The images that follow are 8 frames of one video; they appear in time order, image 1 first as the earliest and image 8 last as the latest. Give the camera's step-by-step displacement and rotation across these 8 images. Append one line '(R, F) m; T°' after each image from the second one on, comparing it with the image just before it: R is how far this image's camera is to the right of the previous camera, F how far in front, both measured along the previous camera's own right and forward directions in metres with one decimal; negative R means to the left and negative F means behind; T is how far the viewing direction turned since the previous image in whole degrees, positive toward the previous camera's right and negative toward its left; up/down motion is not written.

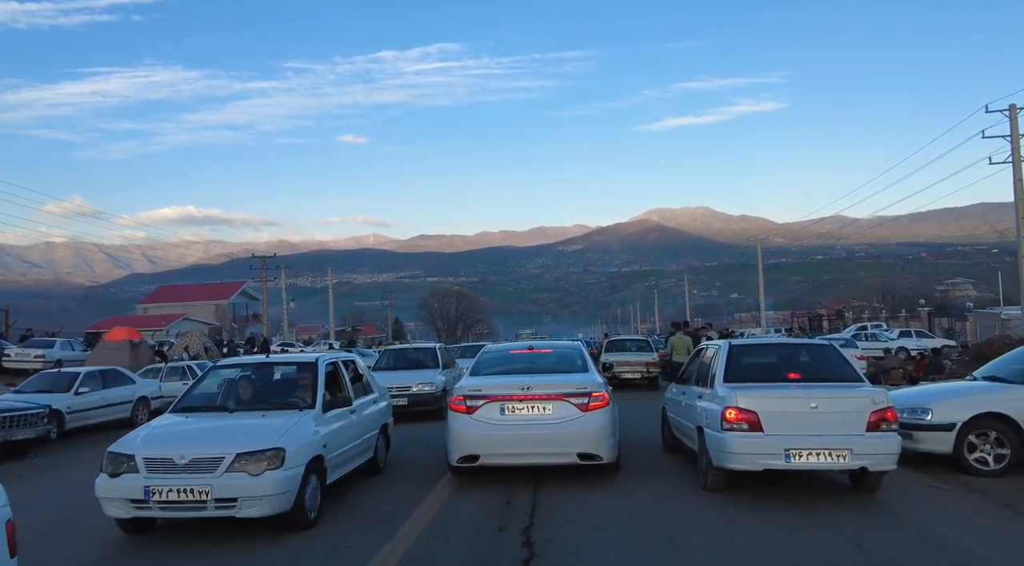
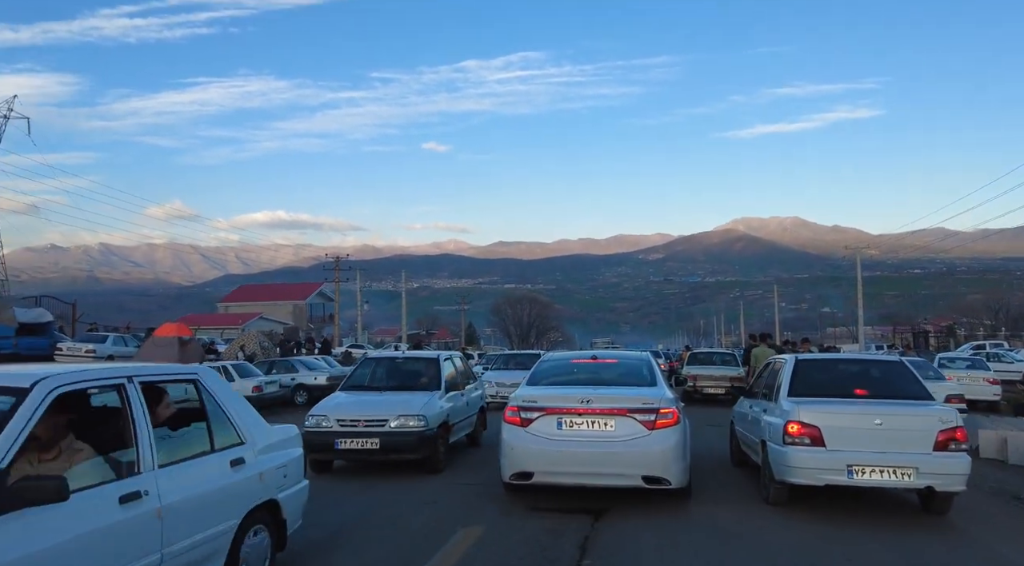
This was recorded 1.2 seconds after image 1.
(+0.2, +1.2) m; -6°
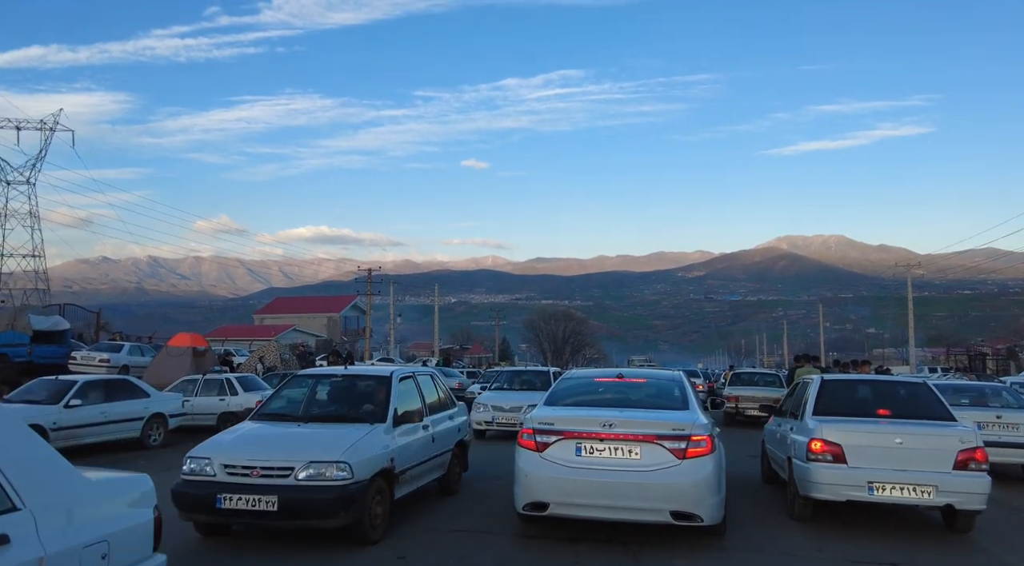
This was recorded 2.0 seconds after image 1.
(+0.2, +0.7) m; -3°
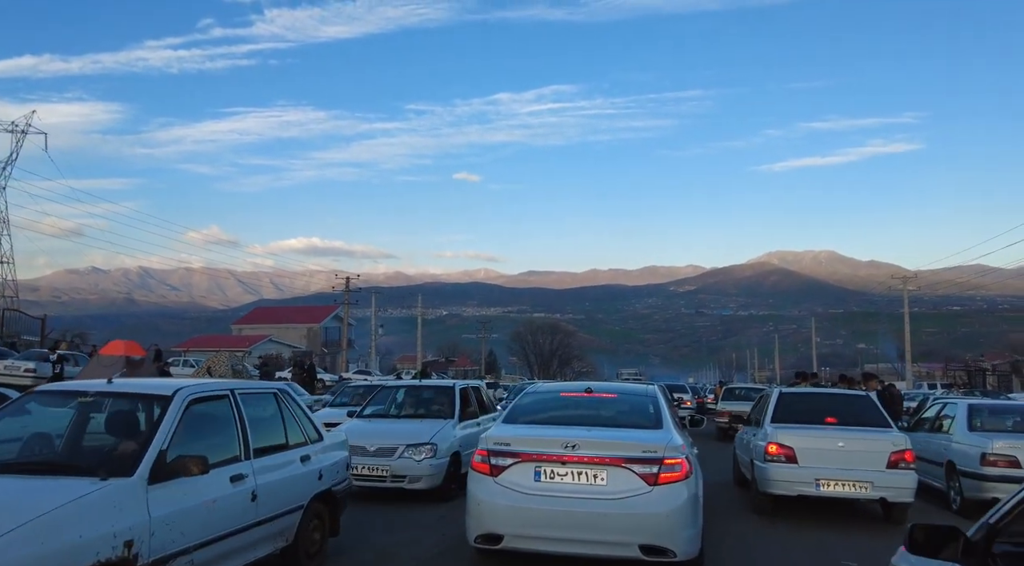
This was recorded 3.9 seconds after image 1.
(+0.4, +1.1) m; +1°
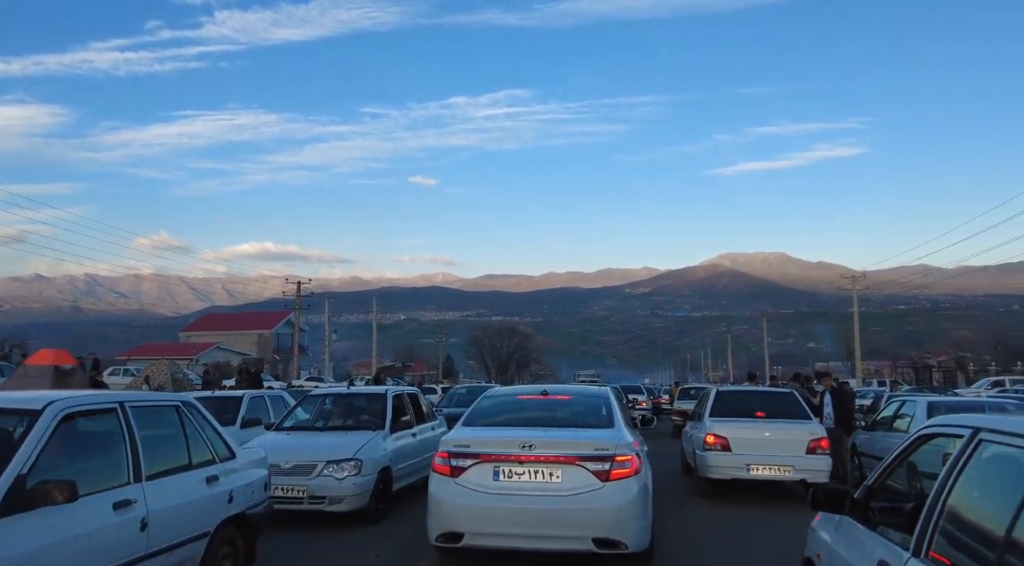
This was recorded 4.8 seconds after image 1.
(+0.1, +0.3) m; +3°
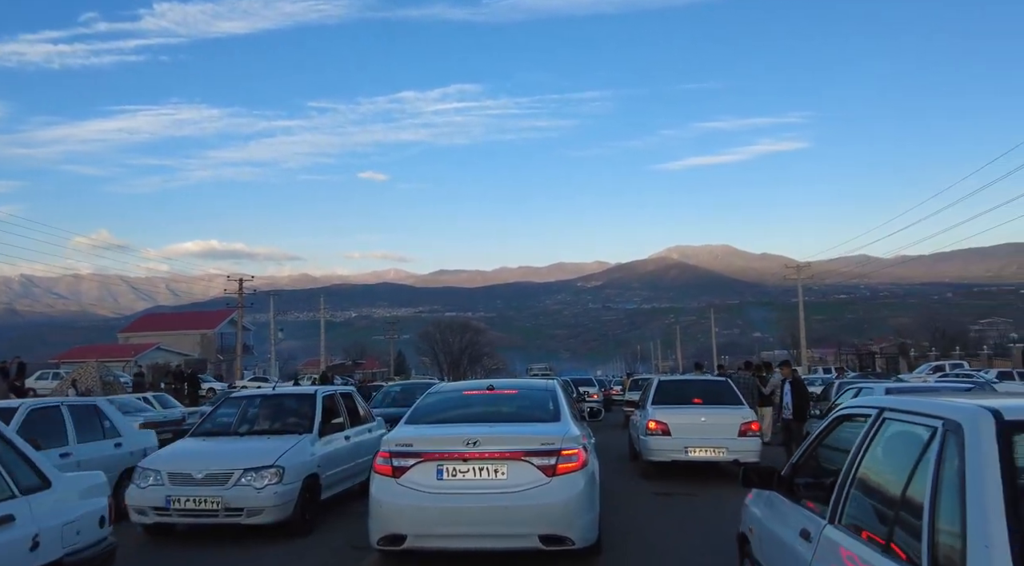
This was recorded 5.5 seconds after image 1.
(+0.1, +0.3) m; +4°
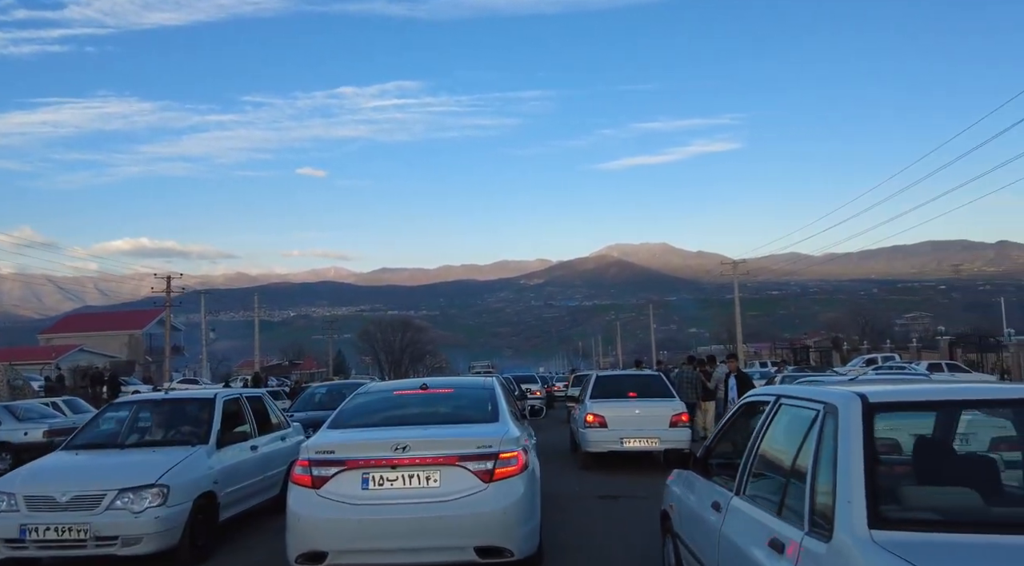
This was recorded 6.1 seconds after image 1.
(0.0, +0.3) m; +4°
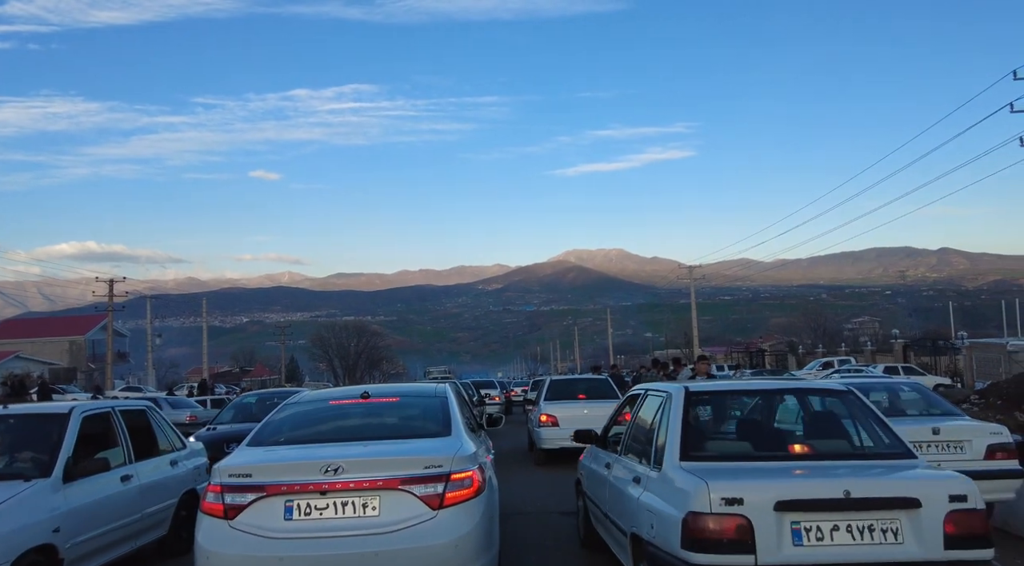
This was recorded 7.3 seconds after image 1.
(0.0, +0.3) m; +3°
